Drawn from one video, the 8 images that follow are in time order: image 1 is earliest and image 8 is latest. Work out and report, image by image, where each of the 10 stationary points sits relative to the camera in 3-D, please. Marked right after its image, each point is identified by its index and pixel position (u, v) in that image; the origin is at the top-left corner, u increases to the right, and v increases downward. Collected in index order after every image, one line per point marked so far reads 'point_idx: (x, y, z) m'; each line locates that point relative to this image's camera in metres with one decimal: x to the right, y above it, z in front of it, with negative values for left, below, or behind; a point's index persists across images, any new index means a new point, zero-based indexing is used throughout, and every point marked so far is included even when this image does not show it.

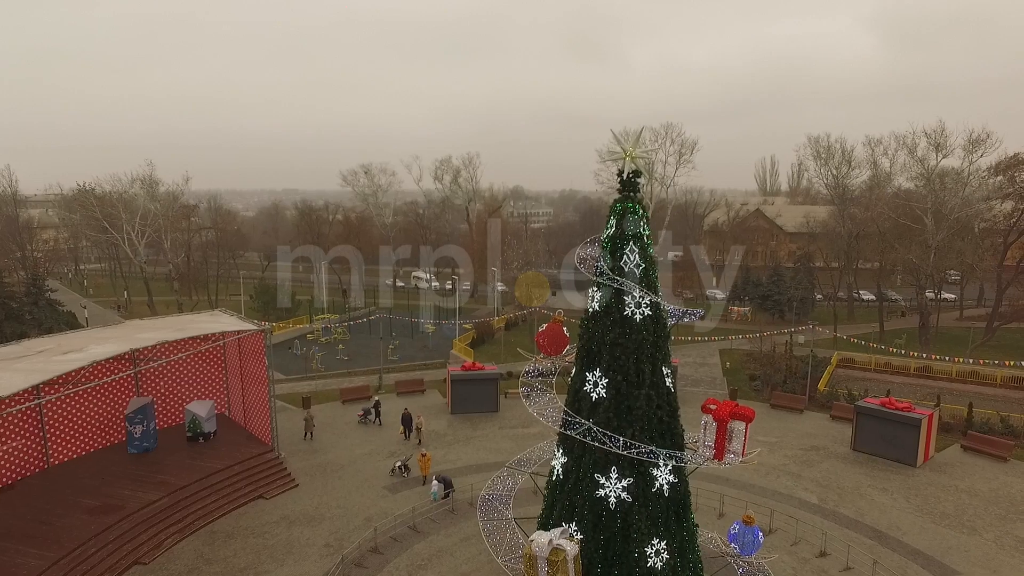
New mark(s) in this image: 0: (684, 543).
0: (+2.7, -3.9, +9.5) m
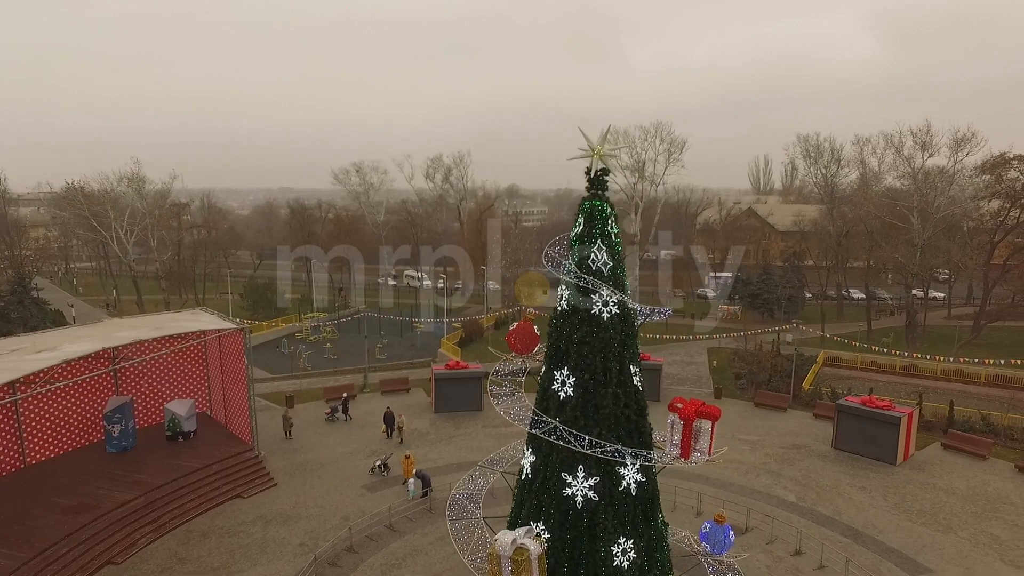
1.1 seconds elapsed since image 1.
0: (+2.2, -3.9, +9.5) m
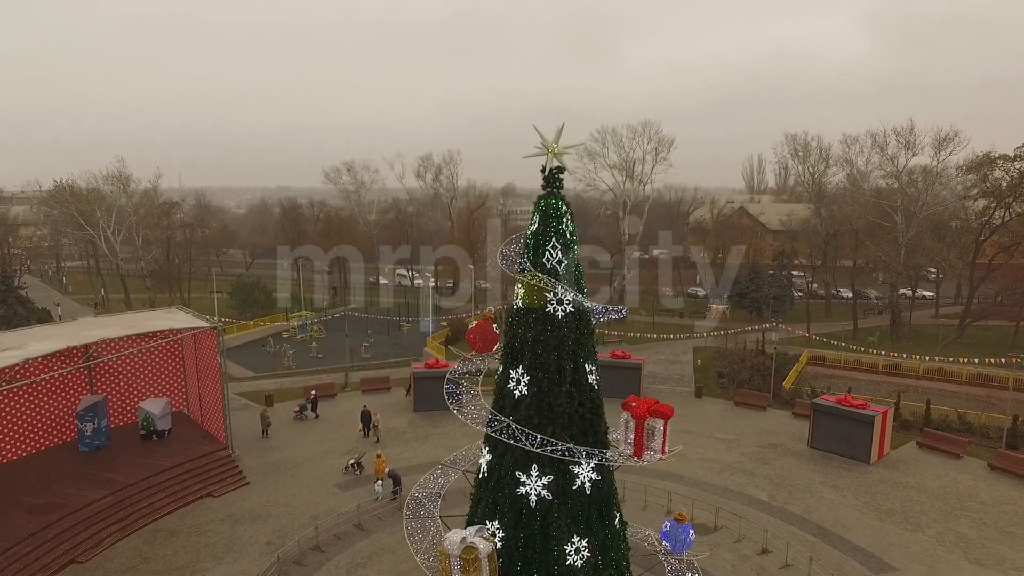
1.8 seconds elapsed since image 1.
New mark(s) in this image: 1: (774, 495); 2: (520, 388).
0: (+1.5, -3.9, +9.5) m
1: (+6.6, -5.2, +15.6) m
2: (+0.1, -1.5, +9.4) m
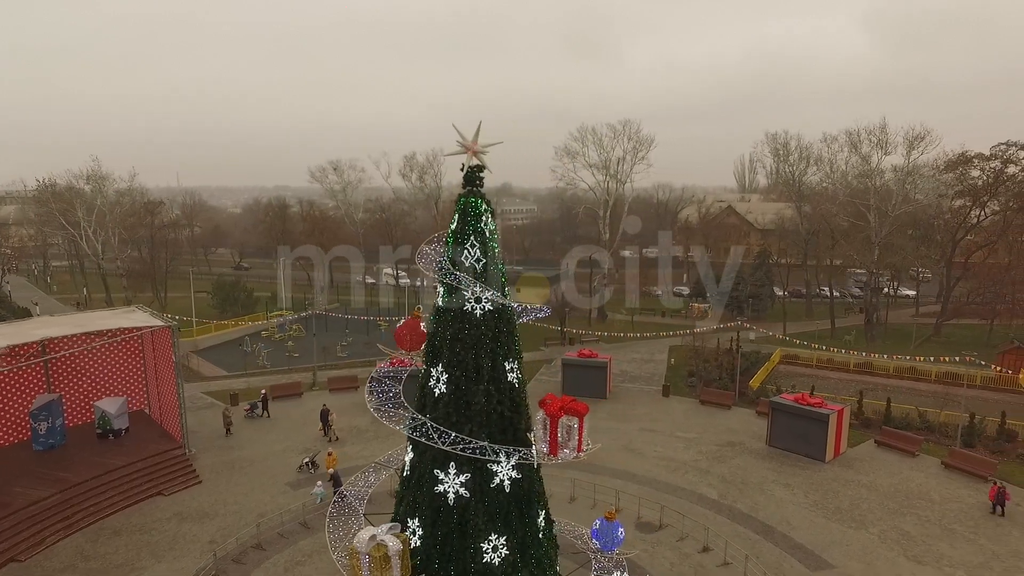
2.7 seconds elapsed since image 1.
0: (+0.2, -3.8, +9.6) m
1: (+5.3, -5.2, +15.6) m
2: (-1.1, -1.5, +9.4) m
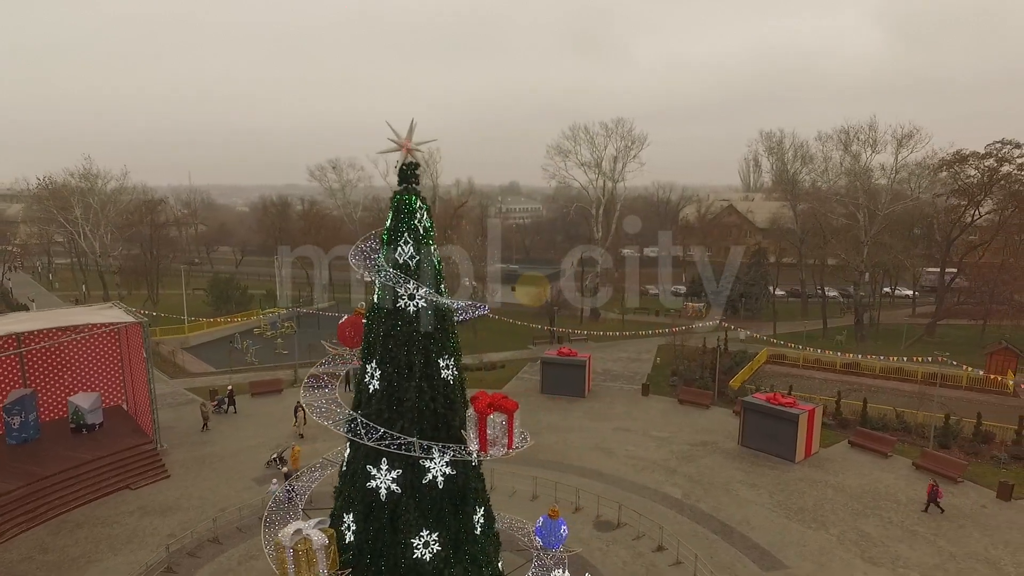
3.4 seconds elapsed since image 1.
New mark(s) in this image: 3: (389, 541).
0: (-0.8, -3.8, +9.6) m
1: (+4.4, -5.1, +15.6) m
2: (-2.1, -1.4, +9.5) m
3: (-1.8, -3.8, +9.3) m
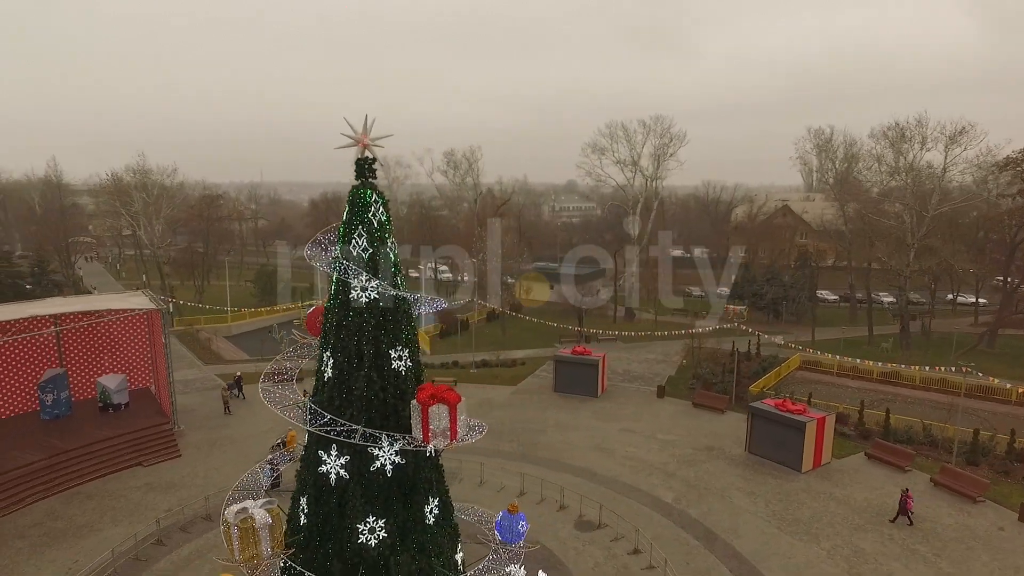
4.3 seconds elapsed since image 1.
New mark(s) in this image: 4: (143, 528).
0: (-1.6, -3.7, +9.7) m
1: (+4.1, -5.1, +15.2) m
2: (-2.9, -1.3, +9.8) m
3: (-2.7, -3.6, +9.5) m
4: (-7.9, -5.1, +13.2) m
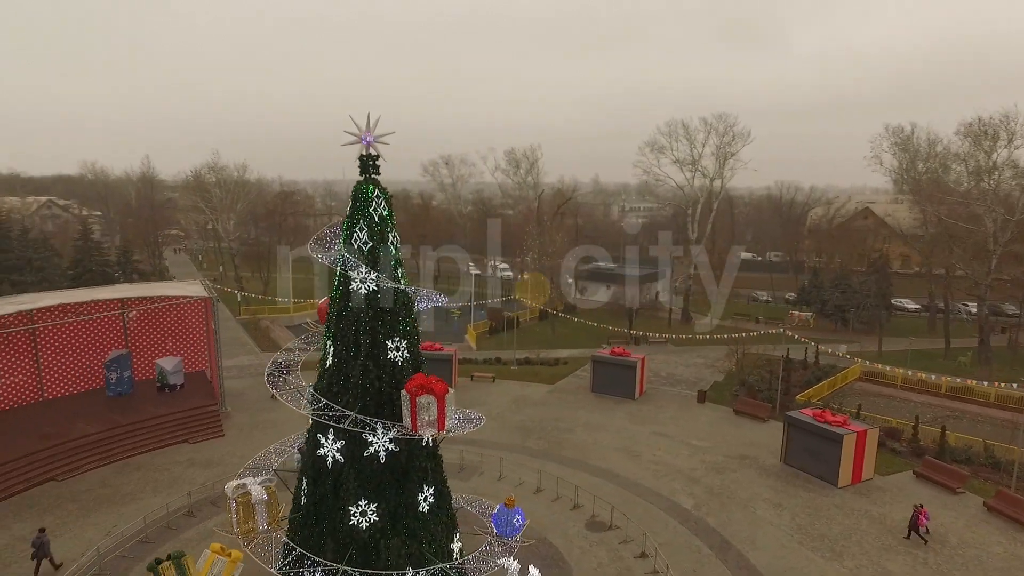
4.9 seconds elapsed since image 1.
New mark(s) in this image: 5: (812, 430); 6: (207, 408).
0: (-1.8, -3.6, +10.0) m
1: (+4.5, -5.2, +14.8) m
2: (-3.0, -1.1, +10.2) m
3: (-2.9, -3.5, +9.9) m
4: (-7.6, -4.9, +14.2) m
5: (+7.9, -3.8, +16.4) m
6: (-9.2, -3.6, +18.9) m
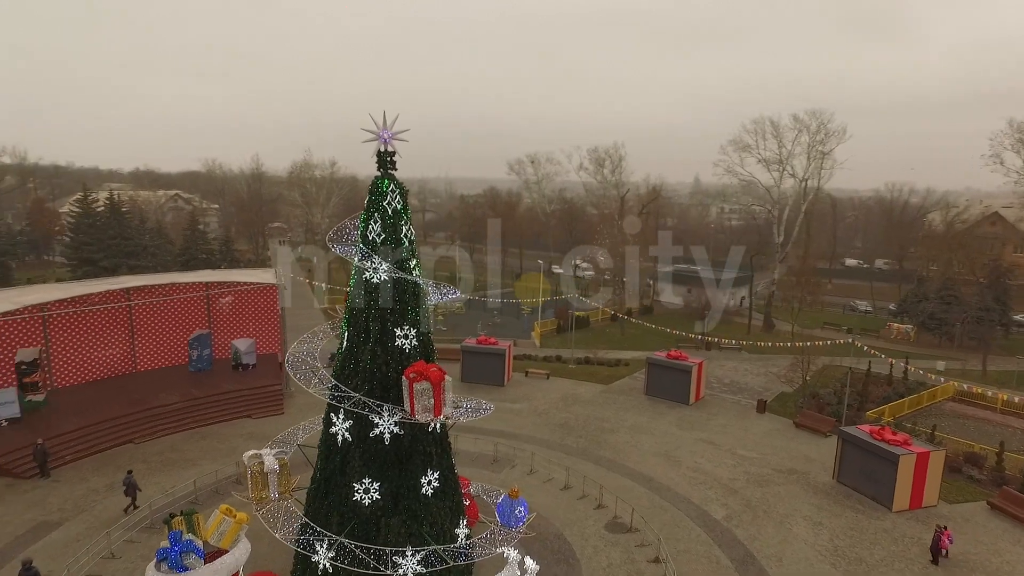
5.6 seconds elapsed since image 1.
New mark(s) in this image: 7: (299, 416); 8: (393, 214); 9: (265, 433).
0: (-1.8, -3.4, +10.4) m
1: (+5.0, -5.2, +14.2) m
2: (-2.9, -0.9, +10.8) m
3: (-2.9, -3.3, +10.5) m
4: (-7.0, -4.5, +15.5) m
5: (+8.7, -3.9, +15.3) m
6: (-7.8, -3.2, +20.4) m
7: (-6.7, -4.0, +19.5) m
8: (-2.0, +1.3, +10.4) m
9: (-7.2, -4.2, +18.0) m
